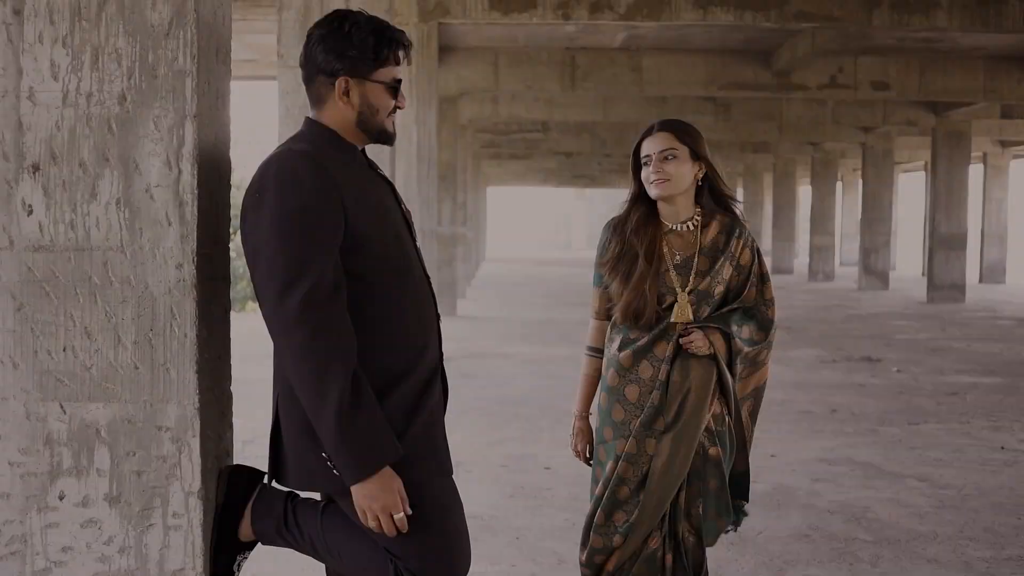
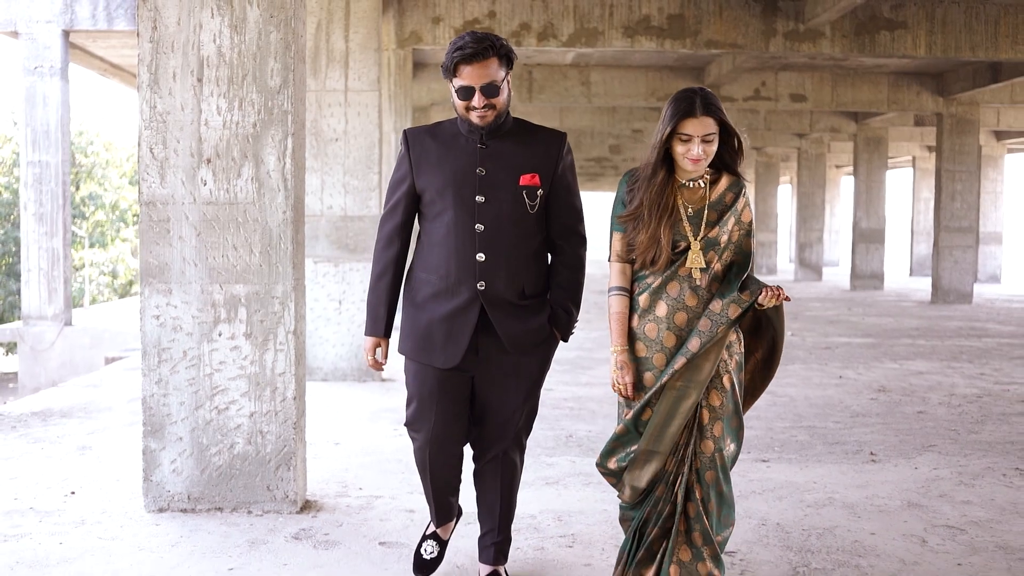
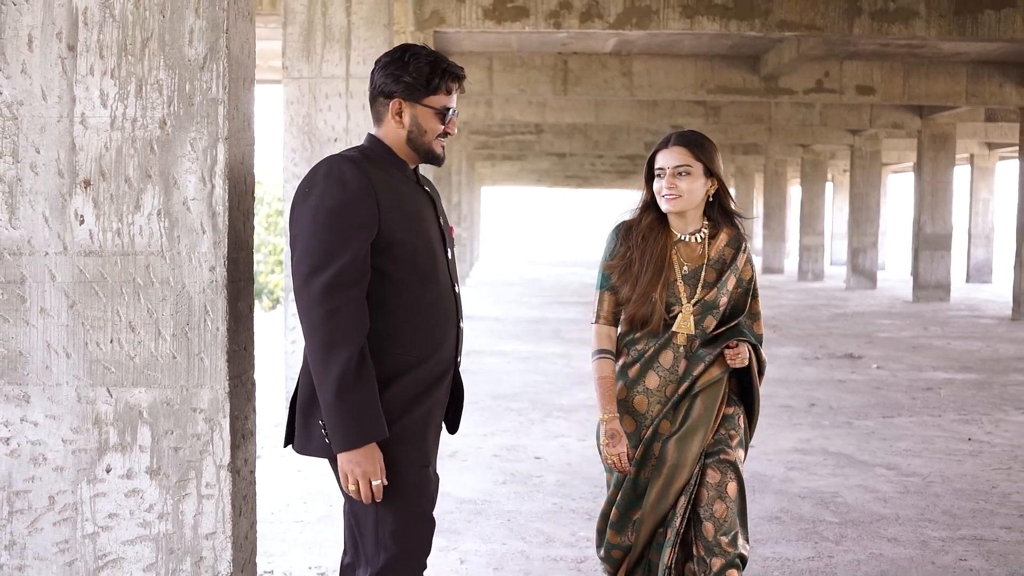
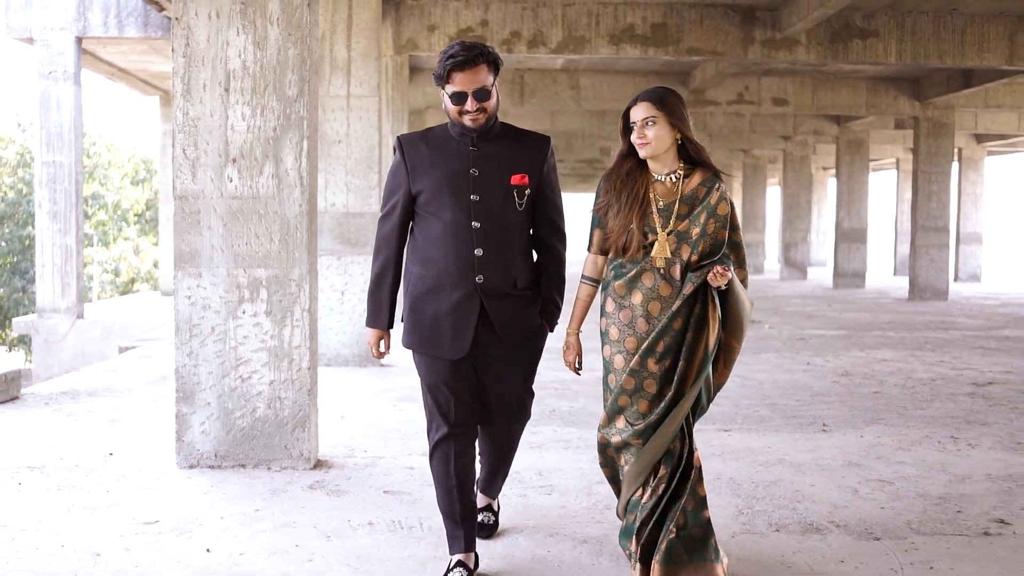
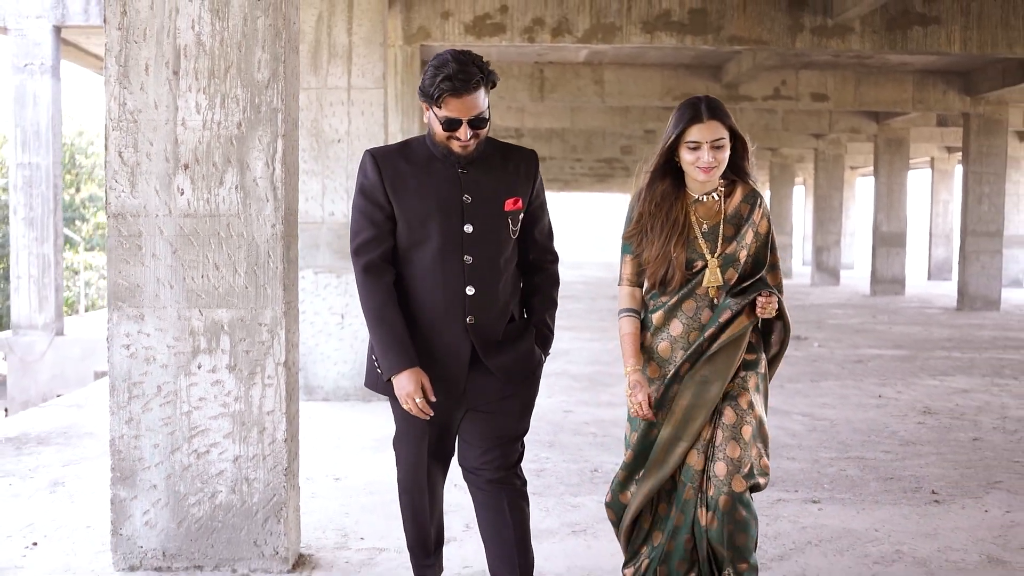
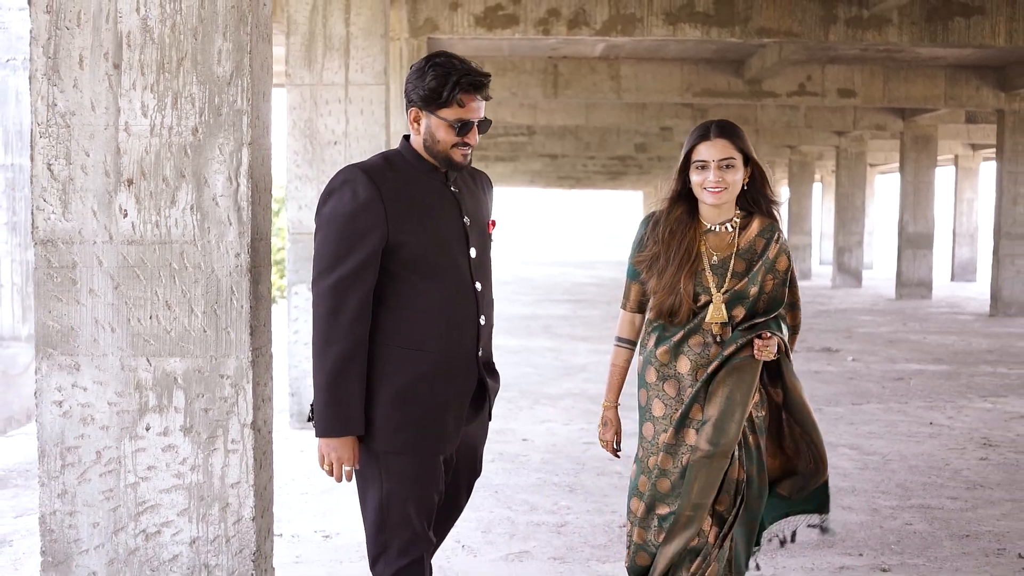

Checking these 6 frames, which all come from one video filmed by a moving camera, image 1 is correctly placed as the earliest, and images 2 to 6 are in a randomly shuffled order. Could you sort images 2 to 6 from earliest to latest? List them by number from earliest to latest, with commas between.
3, 6, 5, 2, 4
